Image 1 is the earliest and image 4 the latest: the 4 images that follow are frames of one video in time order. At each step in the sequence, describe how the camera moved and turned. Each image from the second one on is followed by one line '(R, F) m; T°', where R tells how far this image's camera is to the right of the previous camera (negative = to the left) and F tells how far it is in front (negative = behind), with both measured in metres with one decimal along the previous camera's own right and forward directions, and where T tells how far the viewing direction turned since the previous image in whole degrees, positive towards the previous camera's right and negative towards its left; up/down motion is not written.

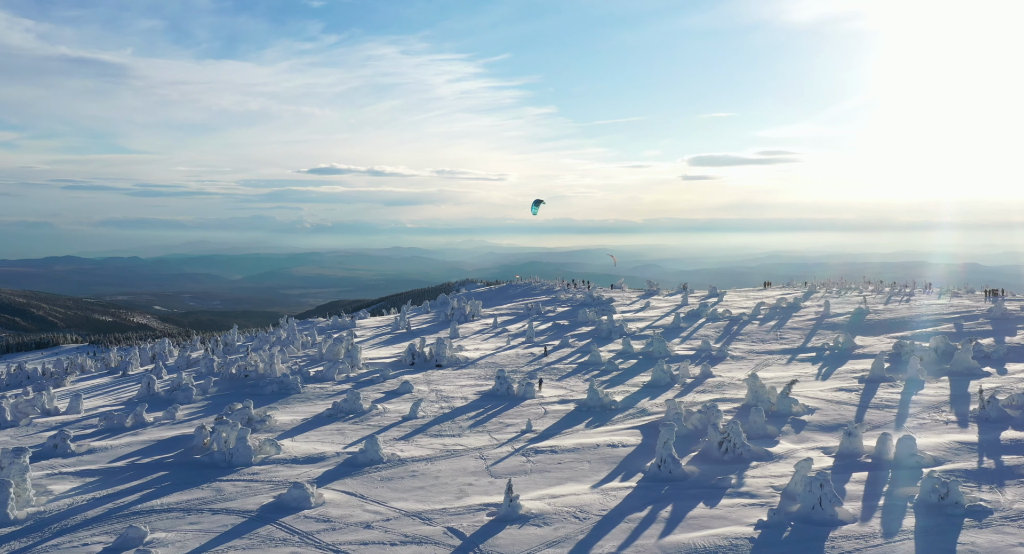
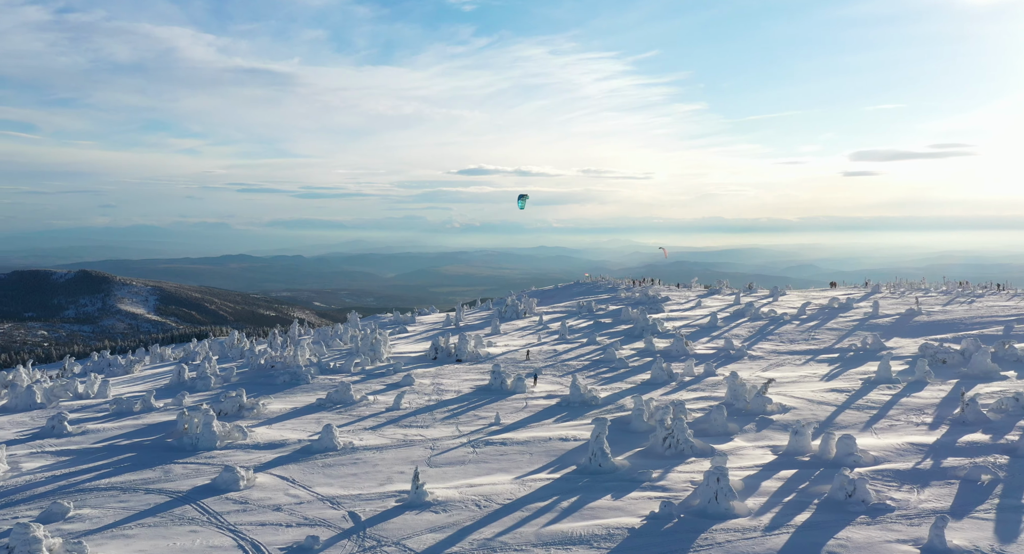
(+2.8, -0.1) m; -4°
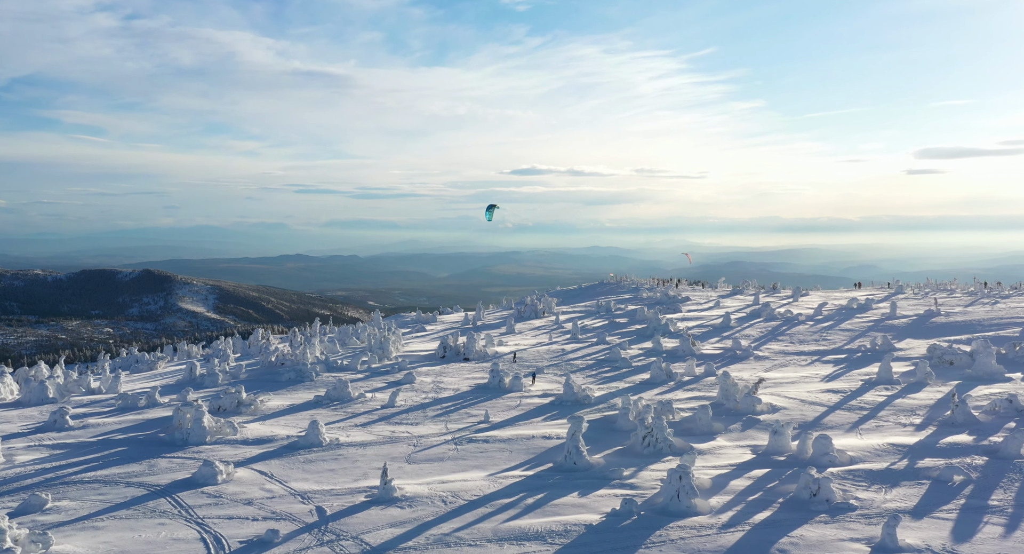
(+1.0, -0.1) m; -1°
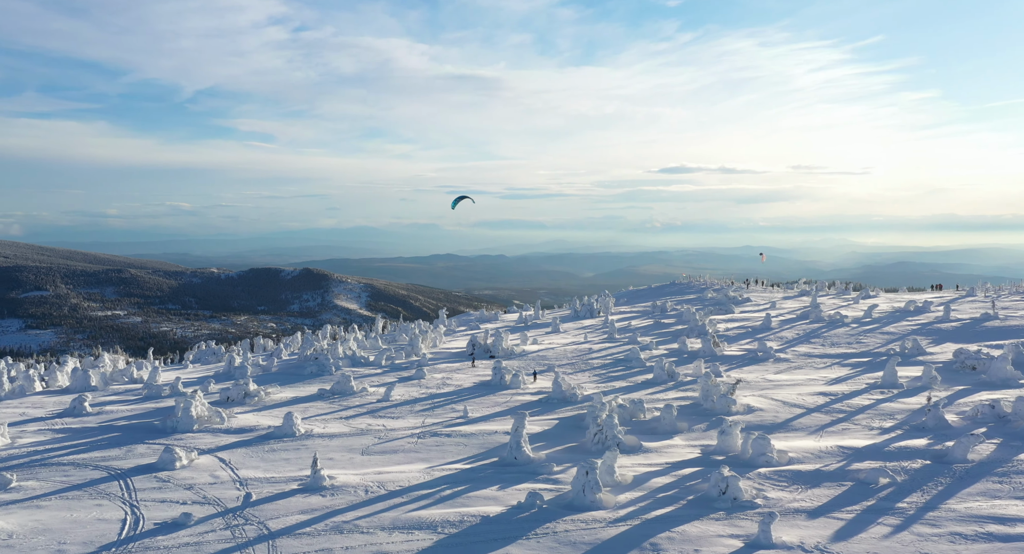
(+2.7, -0.5) m; -4°
